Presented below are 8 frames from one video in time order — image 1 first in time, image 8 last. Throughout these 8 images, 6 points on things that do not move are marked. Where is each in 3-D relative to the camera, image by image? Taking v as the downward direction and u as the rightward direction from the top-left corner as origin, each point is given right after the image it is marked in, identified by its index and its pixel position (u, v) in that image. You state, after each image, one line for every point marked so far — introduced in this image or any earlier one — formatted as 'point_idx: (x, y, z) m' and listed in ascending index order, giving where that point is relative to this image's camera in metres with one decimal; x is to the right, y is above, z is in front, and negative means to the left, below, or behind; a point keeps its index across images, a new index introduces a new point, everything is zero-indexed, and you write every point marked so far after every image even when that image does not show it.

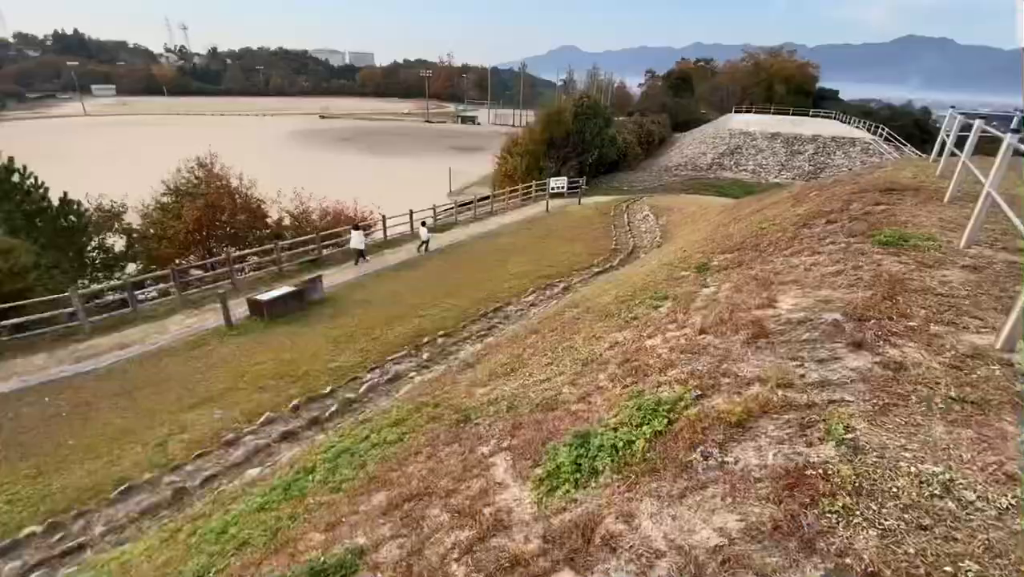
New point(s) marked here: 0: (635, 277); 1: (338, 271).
0: (+2.1, +0.2, +8.7) m
1: (-5.8, +0.6, +16.4) m
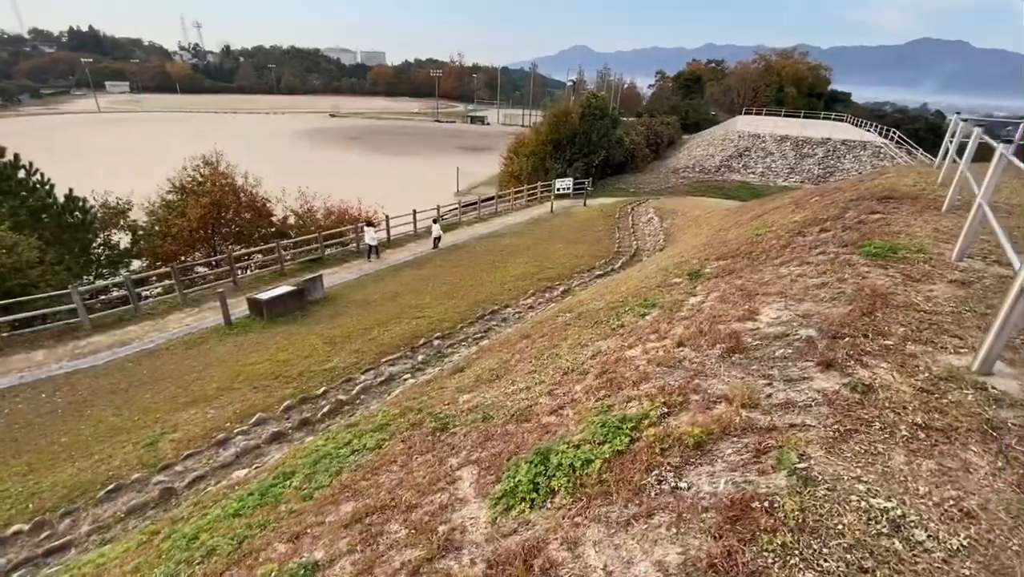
0: (+2.0, +0.1, +8.6) m
1: (-5.7, +0.6, +16.4) m
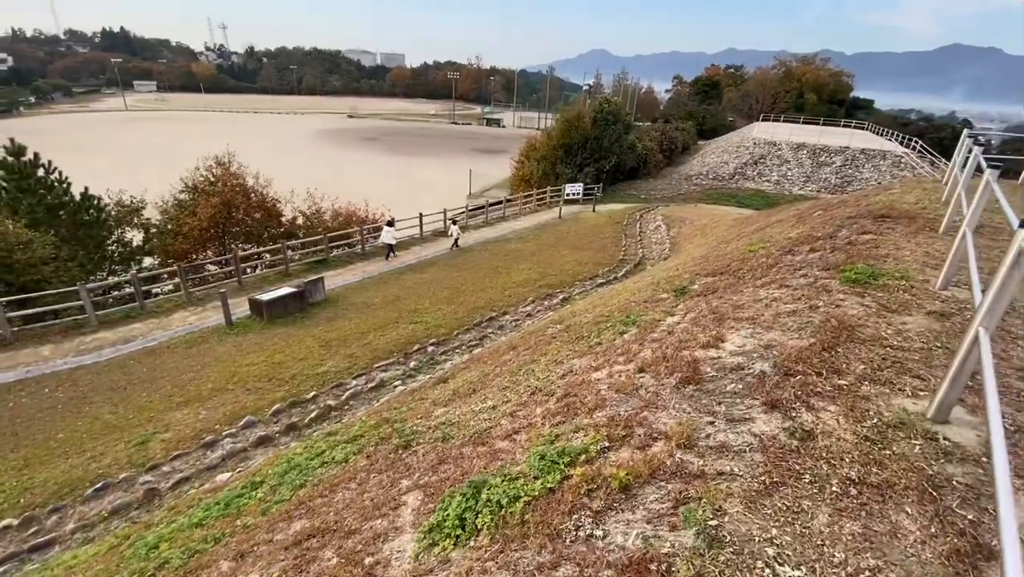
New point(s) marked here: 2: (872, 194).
0: (+1.9, -0.1, +8.5) m
1: (-5.6, +0.5, +16.5) m
2: (+6.1, +1.6, +8.4) m
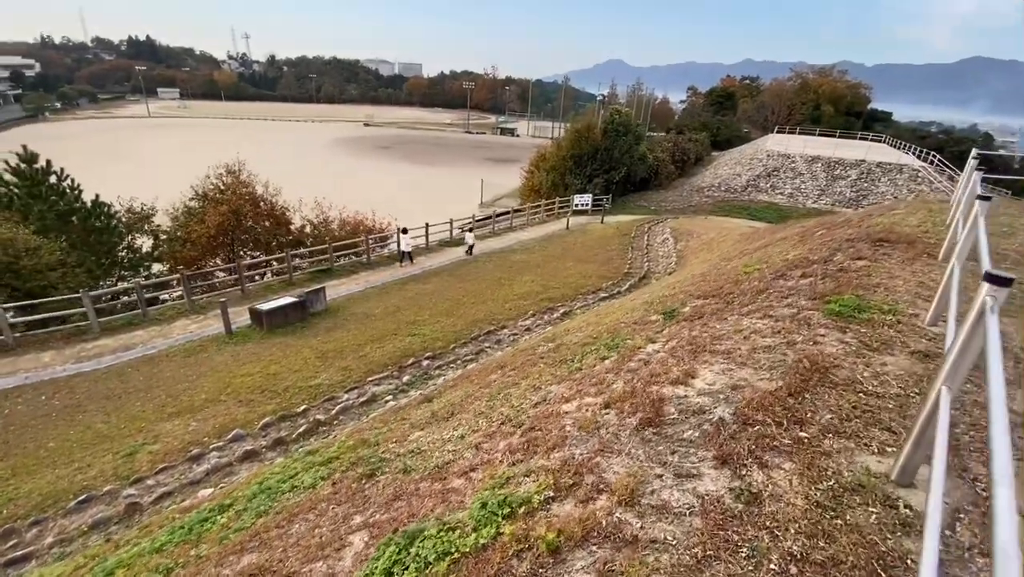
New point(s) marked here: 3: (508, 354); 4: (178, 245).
0: (+1.8, -0.4, +8.3) m
1: (-5.5, +0.2, +16.5) m
2: (+6.0, +1.2, +8.2) m
3: (-0.1, -1.1, +8.4) m
4: (-12.8, +1.7, +19.1) m
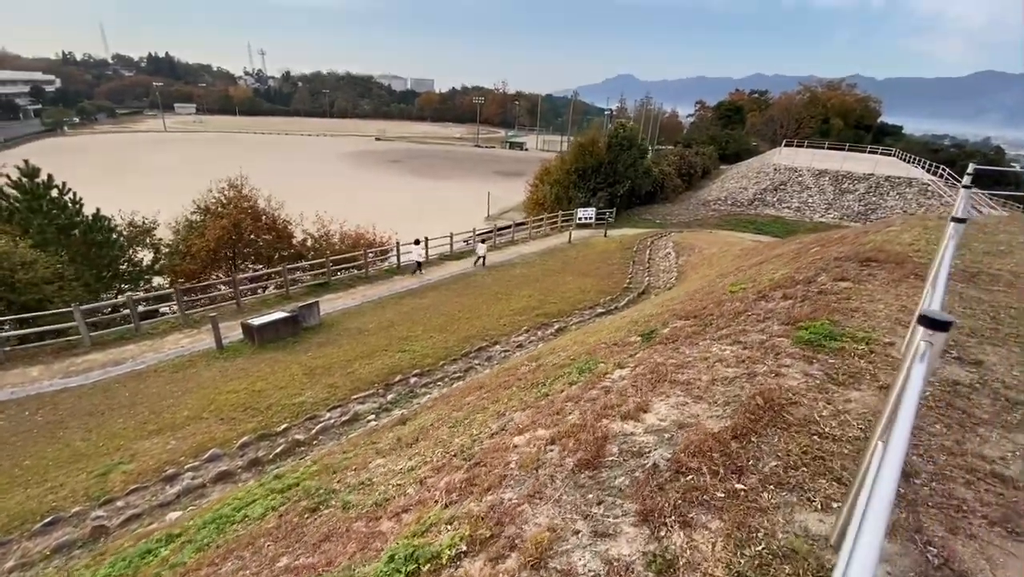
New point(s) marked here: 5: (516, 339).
0: (+1.5, -0.7, +8.1) m
1: (-5.6, -0.2, +16.4) m
2: (+5.7, +0.9, +7.9) m
3: (-0.3, -1.4, +8.2) m
4: (-12.8, +1.2, +19.2) m
5: (+0.1, -1.2, +12.2) m
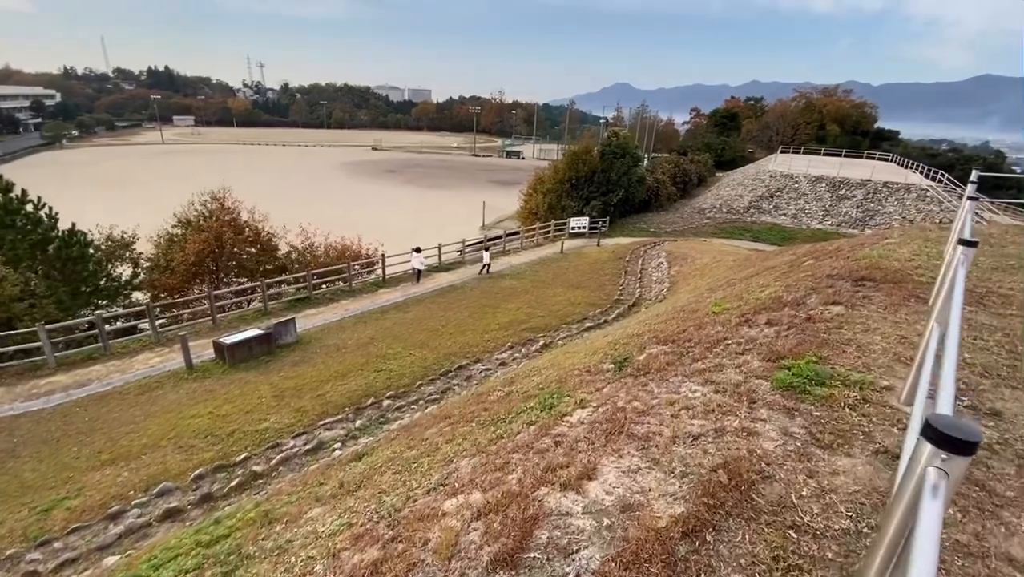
0: (+1.1, -0.9, +7.6) m
1: (-6.1, -0.7, +15.9) m
2: (+5.3, +0.7, +7.4) m
3: (-0.7, -1.7, +7.7) m
4: (-13.3, +0.6, +18.7) m
5: (-0.3, -1.6, +11.7) m
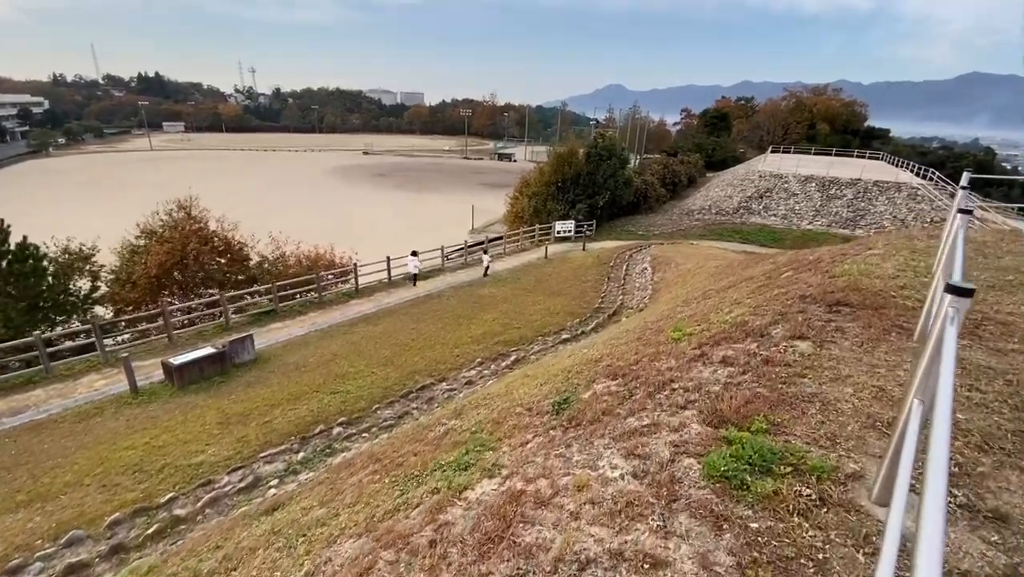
0: (+0.4, -1.2, +6.9) m
1: (-6.8, -1.1, +15.1) m
2: (+4.6, +0.5, +6.8) m
3: (-1.4, -2.0, +7.0) m
4: (-14.1, +0.1, +17.8) m
5: (-1.0, -1.9, +11.0) m
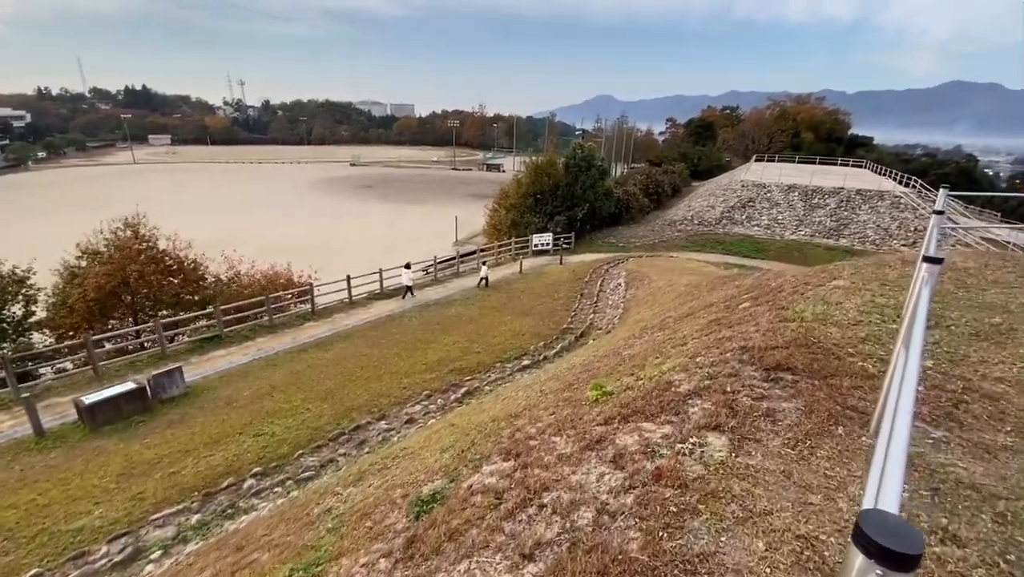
0: (-0.5, -1.6, +5.9) m
1: (-7.9, -1.8, +14.1) m
2: (+3.6, +0.1, +5.9) m
3: (-2.4, -2.4, +6.0) m
4: (-15.2, -0.7, +16.7) m
5: (-2.0, -2.4, +10.0) m
